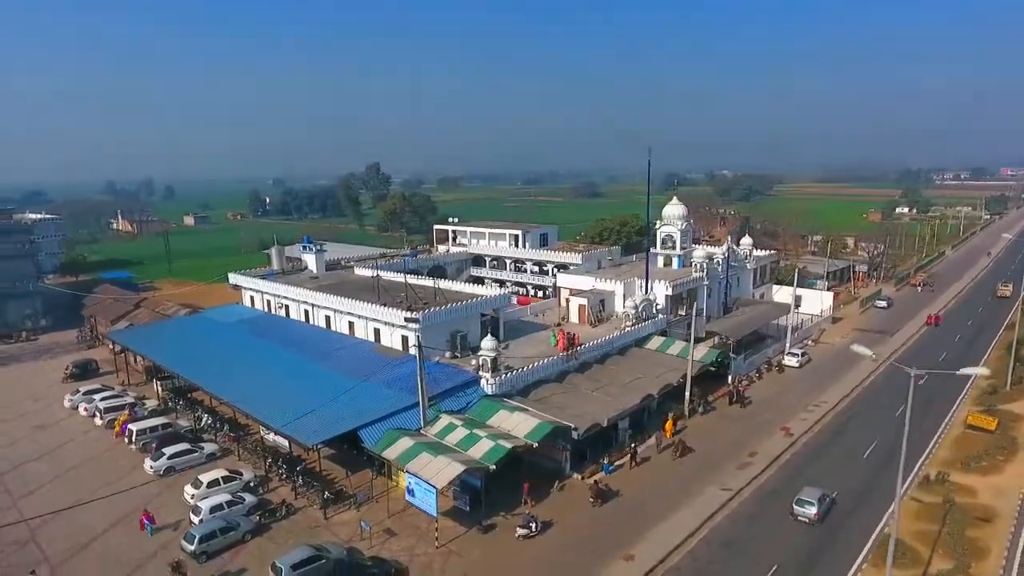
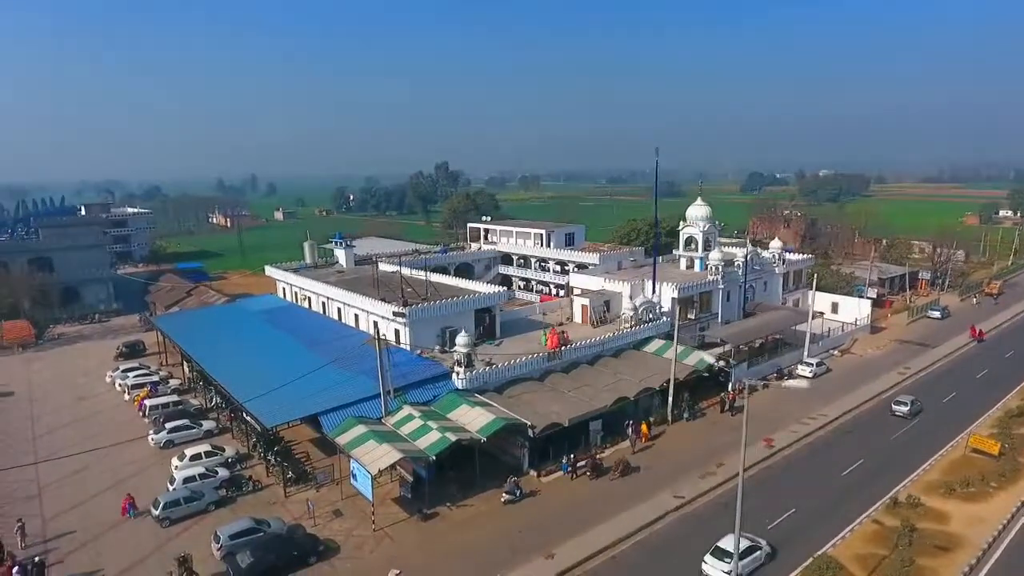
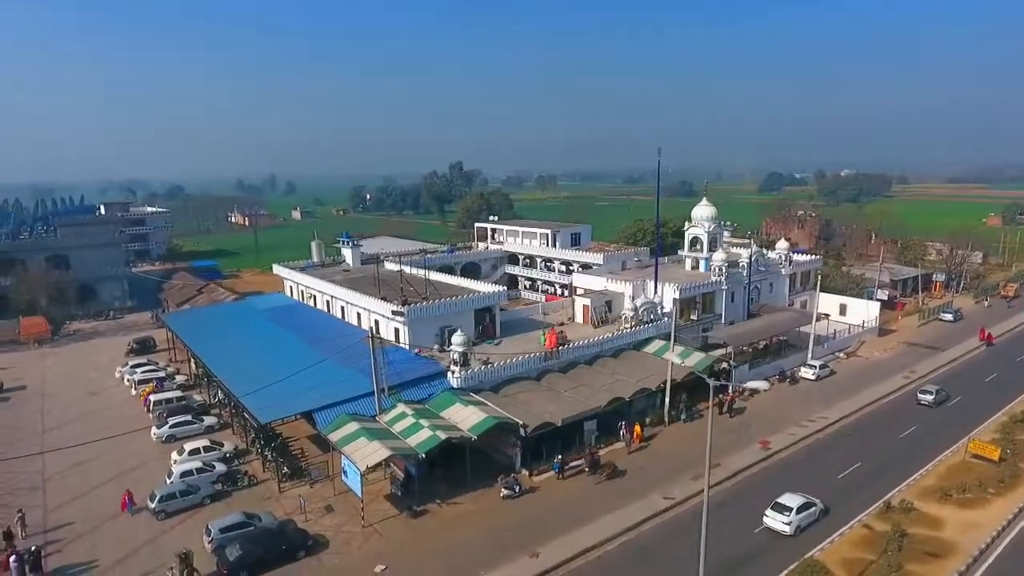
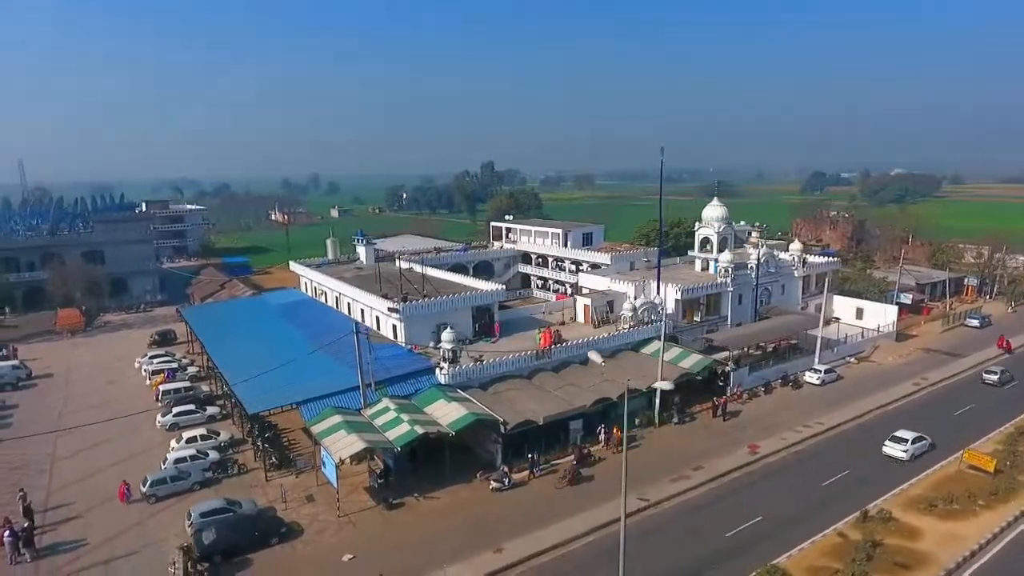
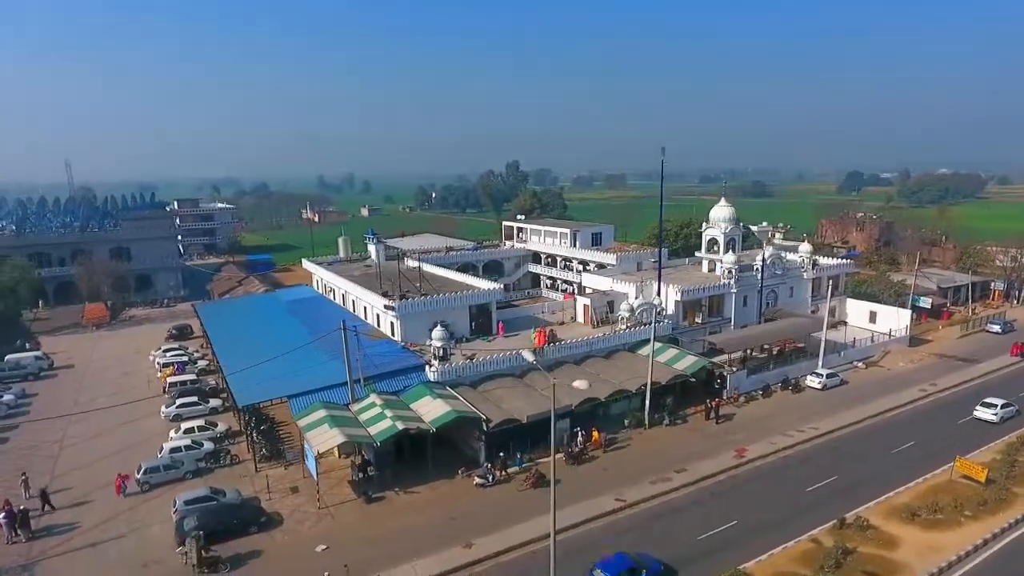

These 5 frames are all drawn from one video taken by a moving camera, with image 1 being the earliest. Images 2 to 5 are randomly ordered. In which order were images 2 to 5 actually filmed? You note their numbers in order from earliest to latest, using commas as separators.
2, 3, 4, 5
